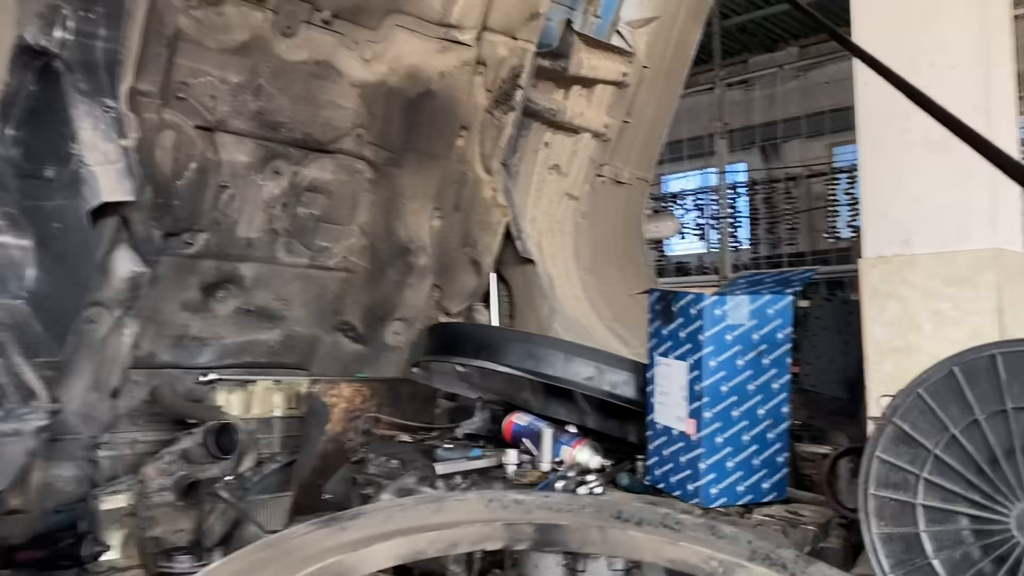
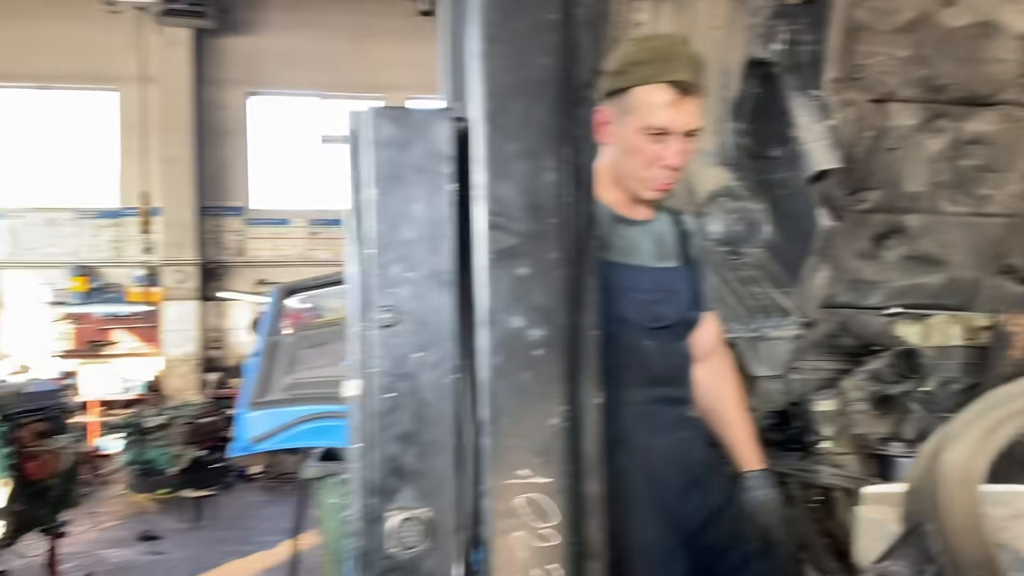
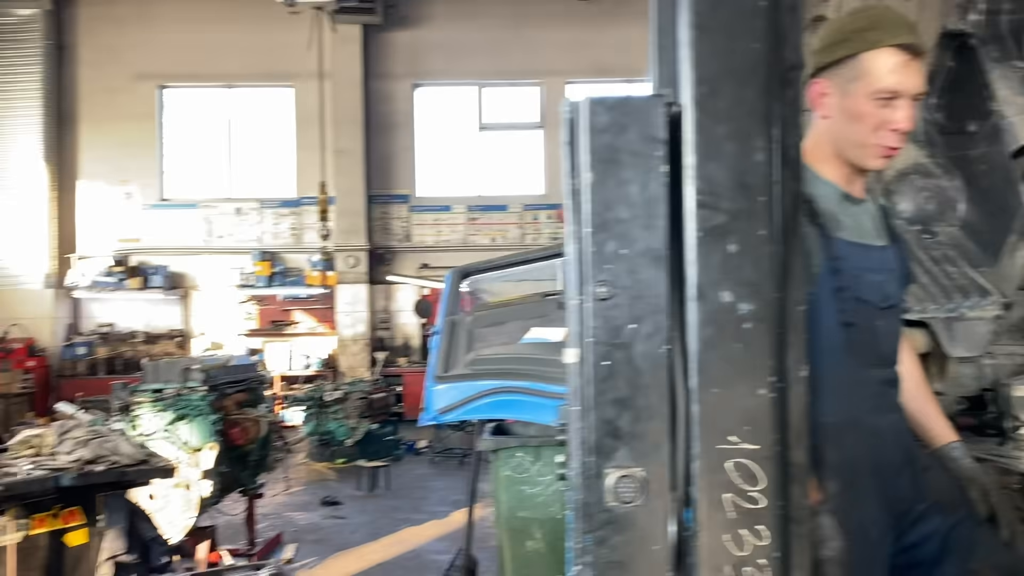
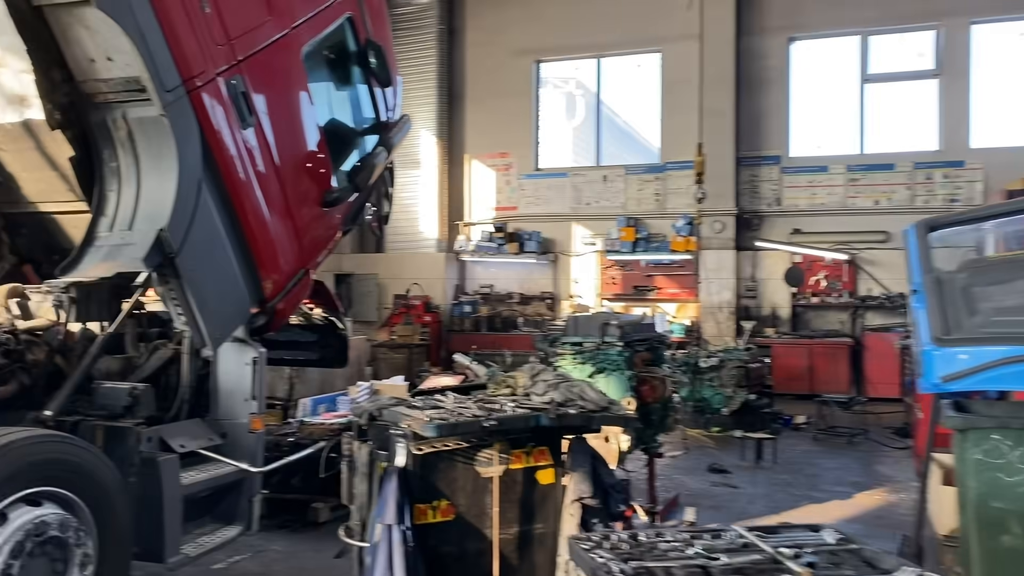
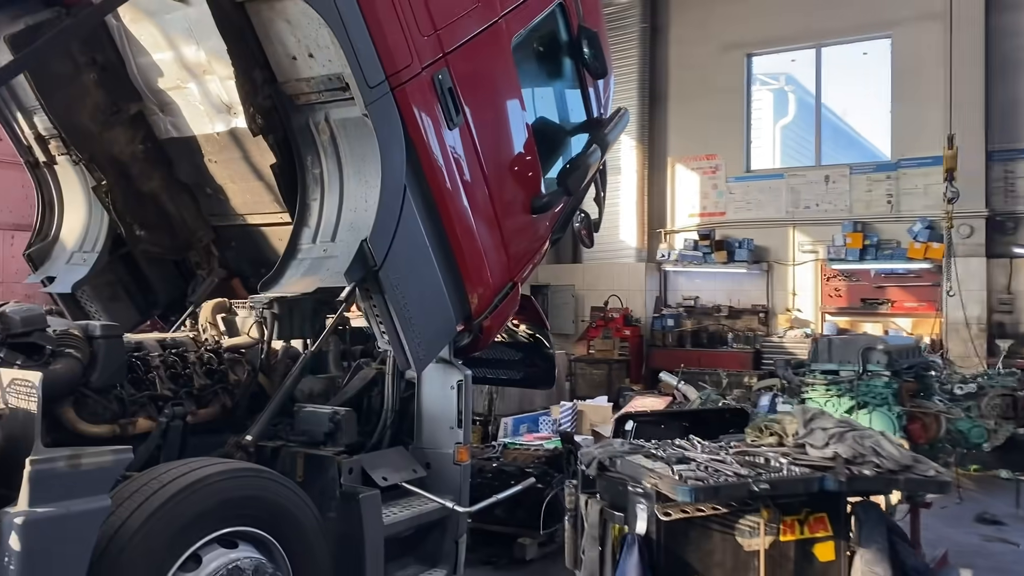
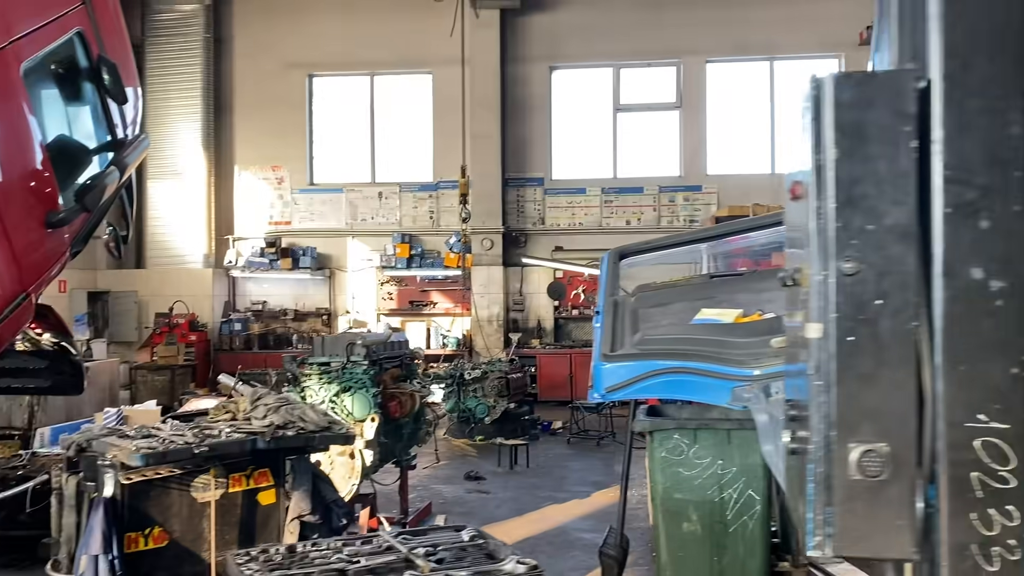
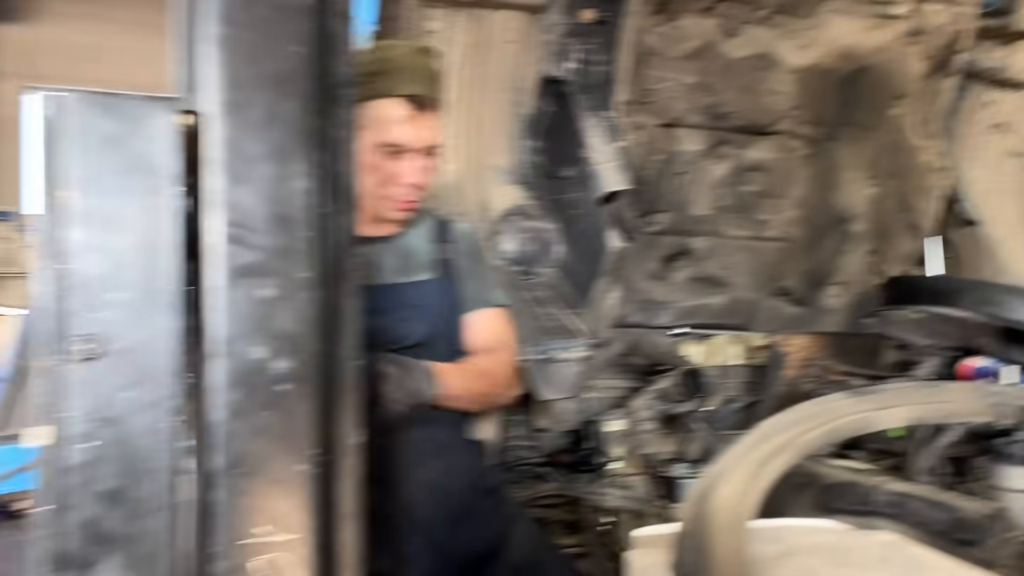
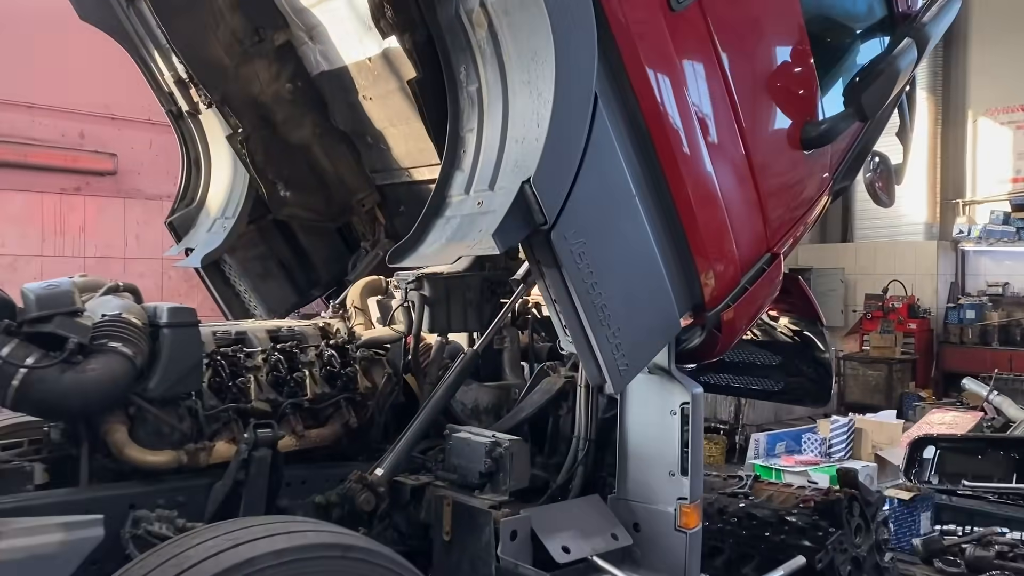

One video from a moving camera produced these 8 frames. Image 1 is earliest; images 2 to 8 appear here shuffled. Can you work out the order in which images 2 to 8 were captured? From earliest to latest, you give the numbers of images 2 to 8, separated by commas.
7, 2, 3, 6, 4, 5, 8
